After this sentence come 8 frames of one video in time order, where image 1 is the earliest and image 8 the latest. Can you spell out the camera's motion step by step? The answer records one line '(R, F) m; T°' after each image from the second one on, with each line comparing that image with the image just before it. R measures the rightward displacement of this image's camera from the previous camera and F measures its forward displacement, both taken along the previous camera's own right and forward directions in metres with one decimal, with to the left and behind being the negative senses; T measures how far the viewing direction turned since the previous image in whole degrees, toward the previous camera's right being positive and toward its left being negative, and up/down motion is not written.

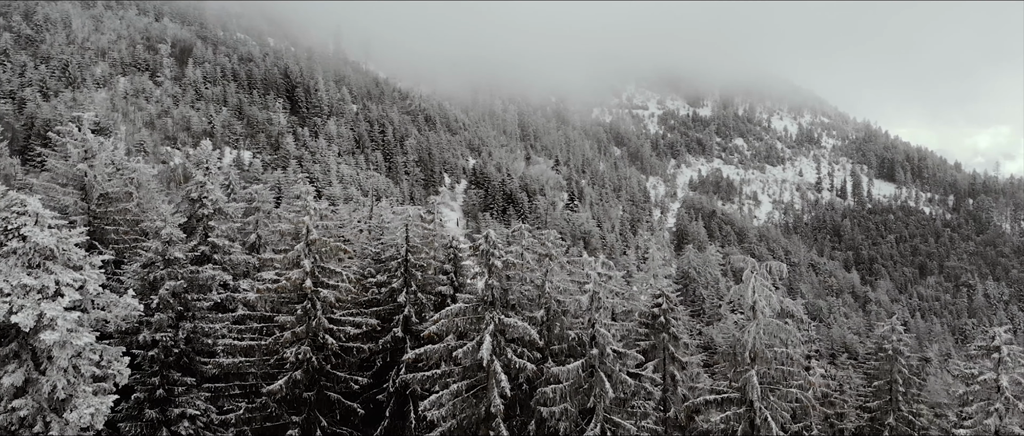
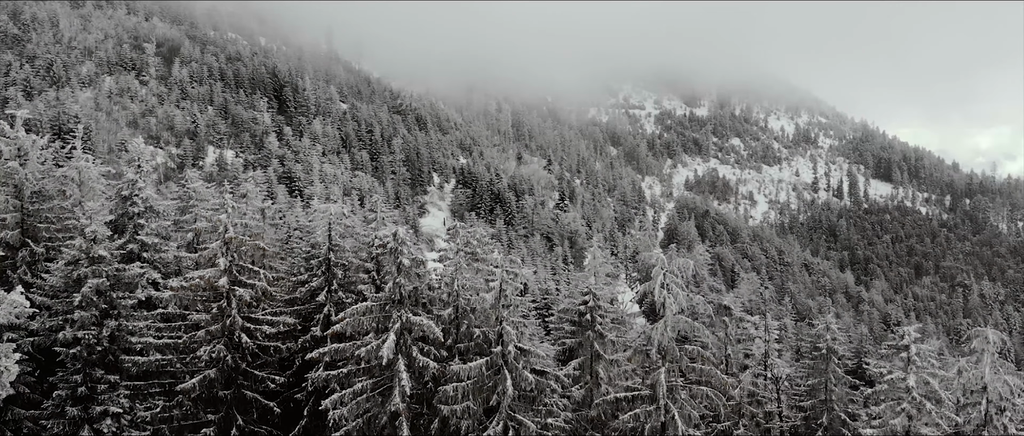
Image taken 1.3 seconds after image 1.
(+2.6, 0.0) m; 0°
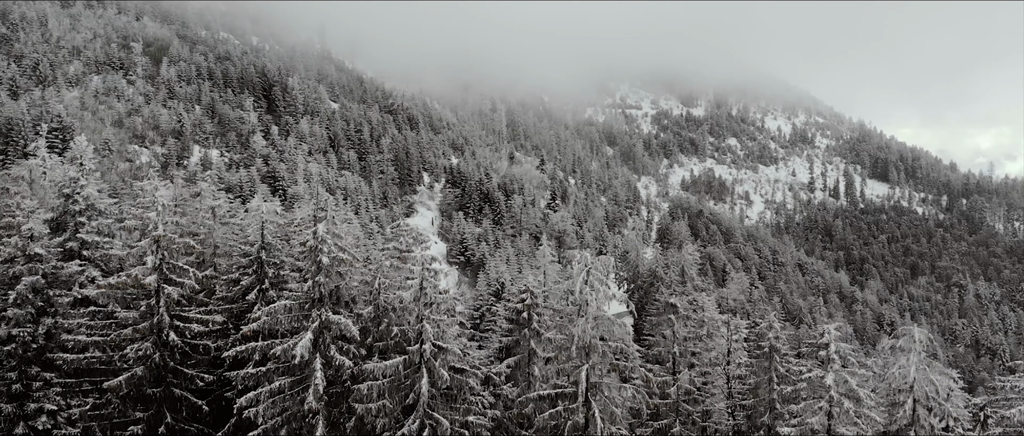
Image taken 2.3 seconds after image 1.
(+2.2, 0.0) m; 0°
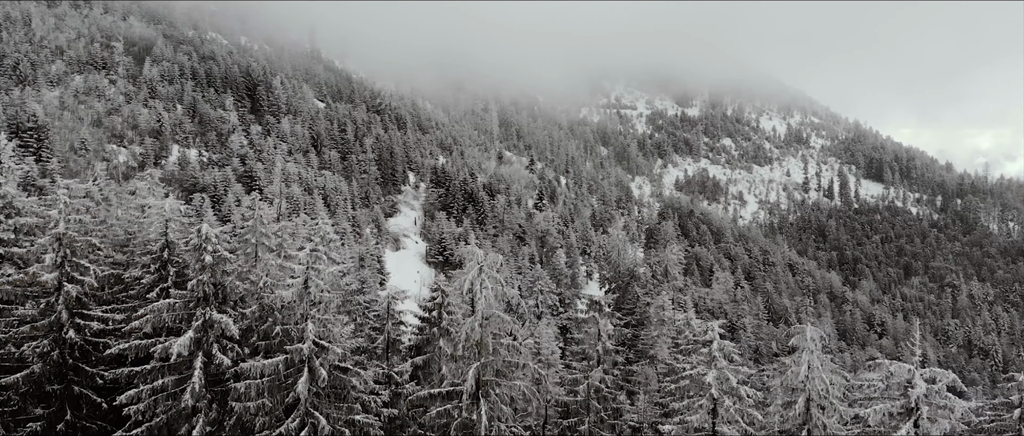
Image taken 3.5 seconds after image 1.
(+3.2, -0.1) m; 0°
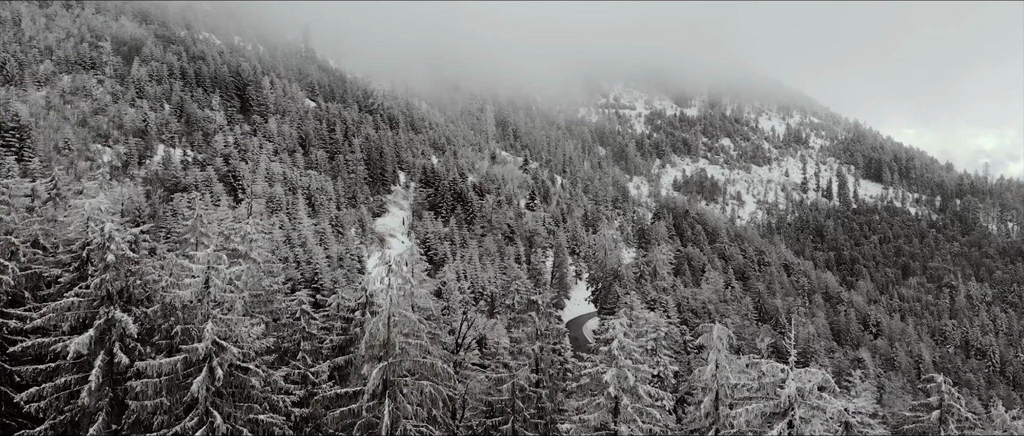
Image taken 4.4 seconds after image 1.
(+2.7, 0.0) m; 0°
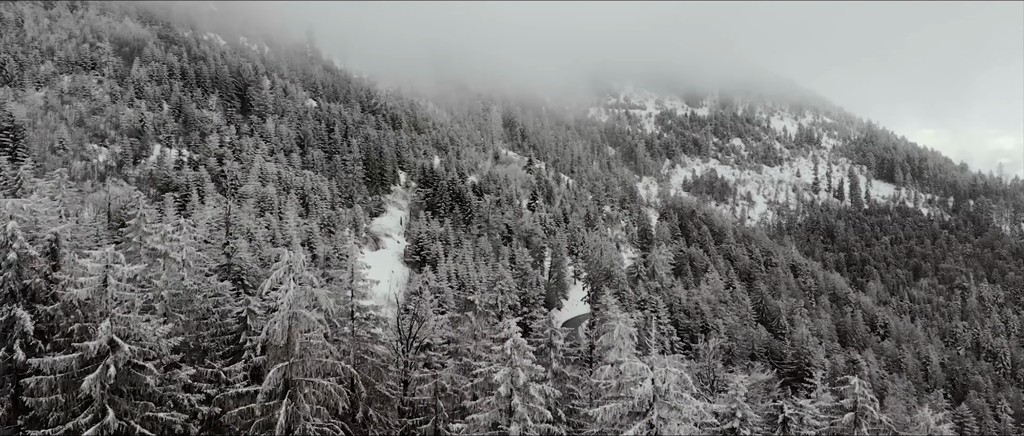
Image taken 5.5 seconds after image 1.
(+2.9, +0.5) m; -1°
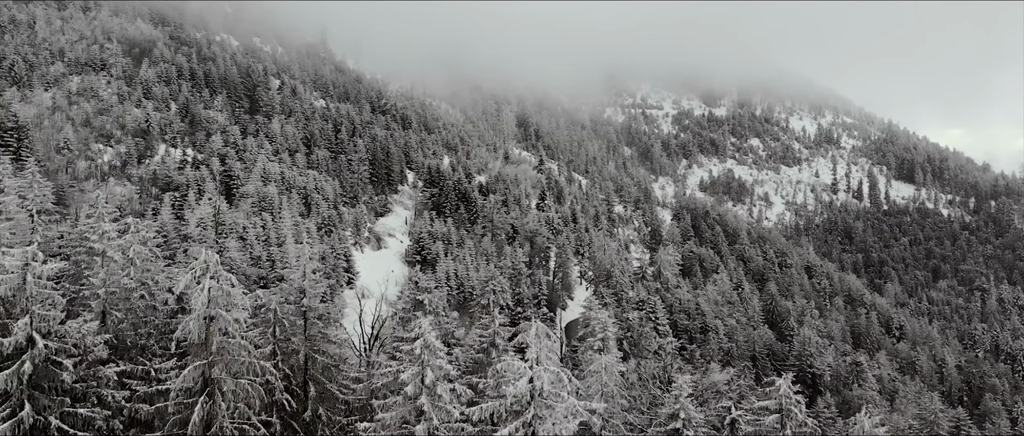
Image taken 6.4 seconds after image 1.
(+2.5, +1.0) m; -2°
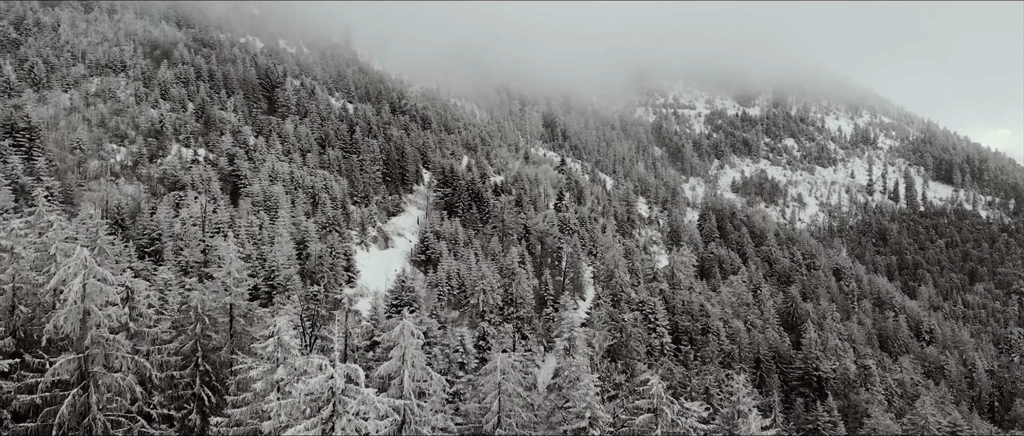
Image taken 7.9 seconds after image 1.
(+3.9, +1.9) m; -4°
